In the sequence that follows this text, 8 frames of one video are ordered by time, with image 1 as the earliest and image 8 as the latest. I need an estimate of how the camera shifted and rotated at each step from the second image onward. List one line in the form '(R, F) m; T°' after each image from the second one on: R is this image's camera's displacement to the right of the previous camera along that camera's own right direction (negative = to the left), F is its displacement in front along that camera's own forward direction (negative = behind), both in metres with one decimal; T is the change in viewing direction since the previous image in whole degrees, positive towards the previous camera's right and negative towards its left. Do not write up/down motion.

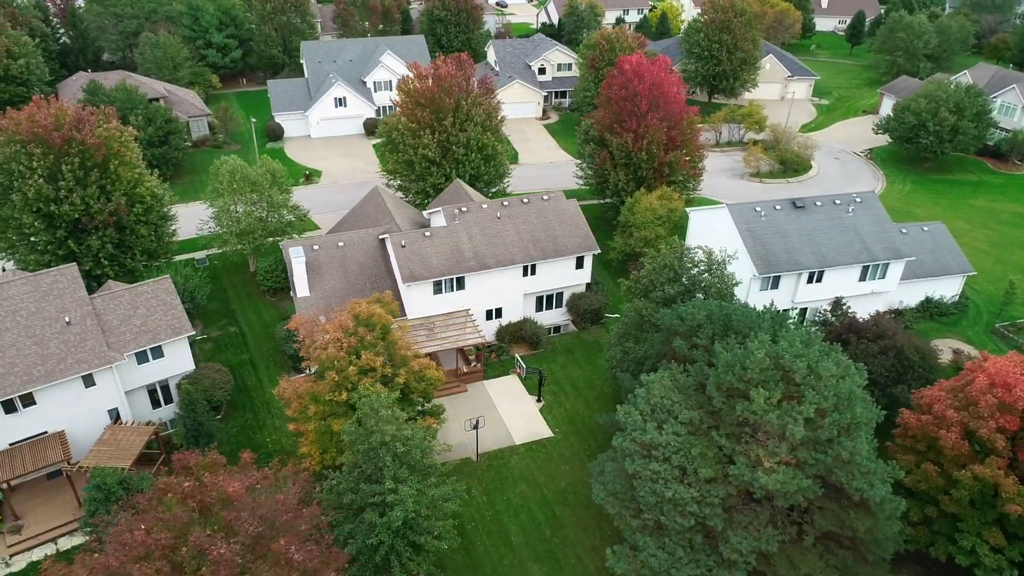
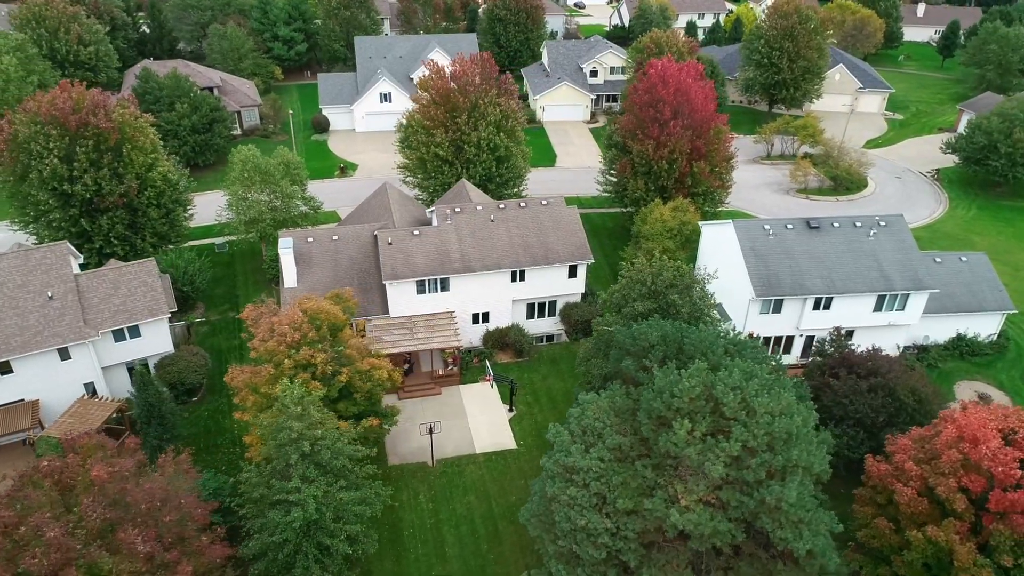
(+5.0, +1.1) m; -7°
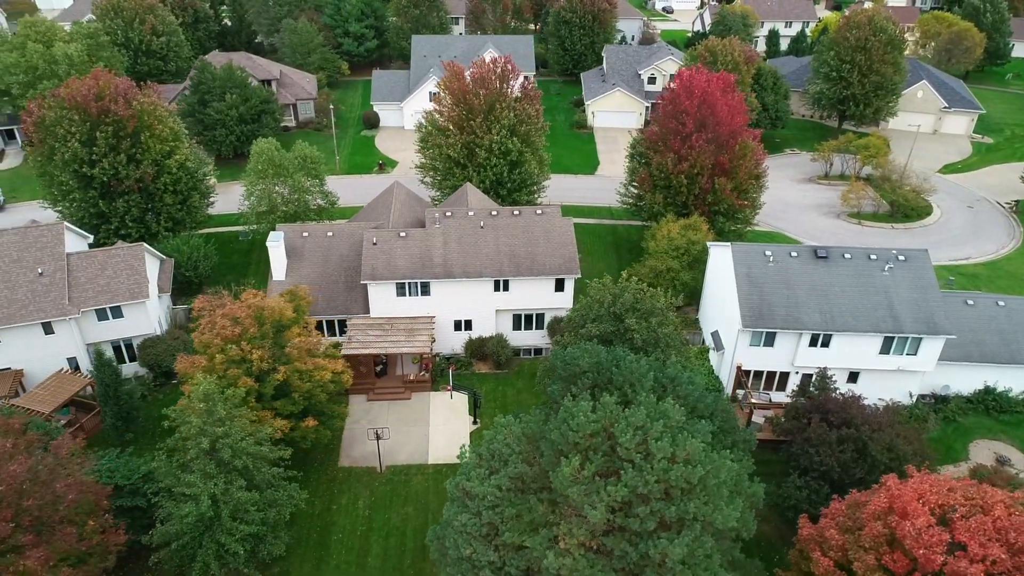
(+5.6, +1.3) m; -7°
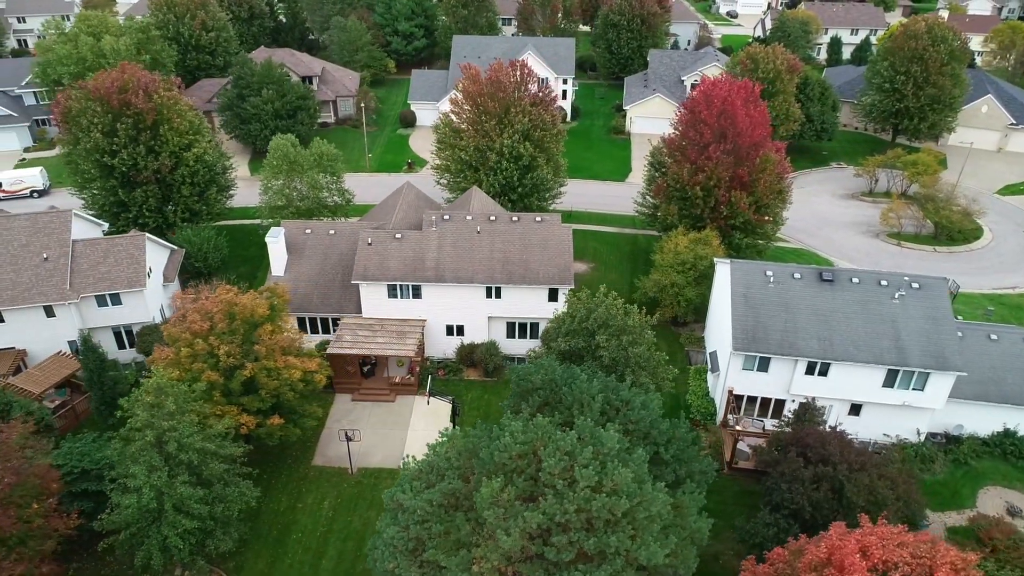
(+3.6, +0.8) m; -5°
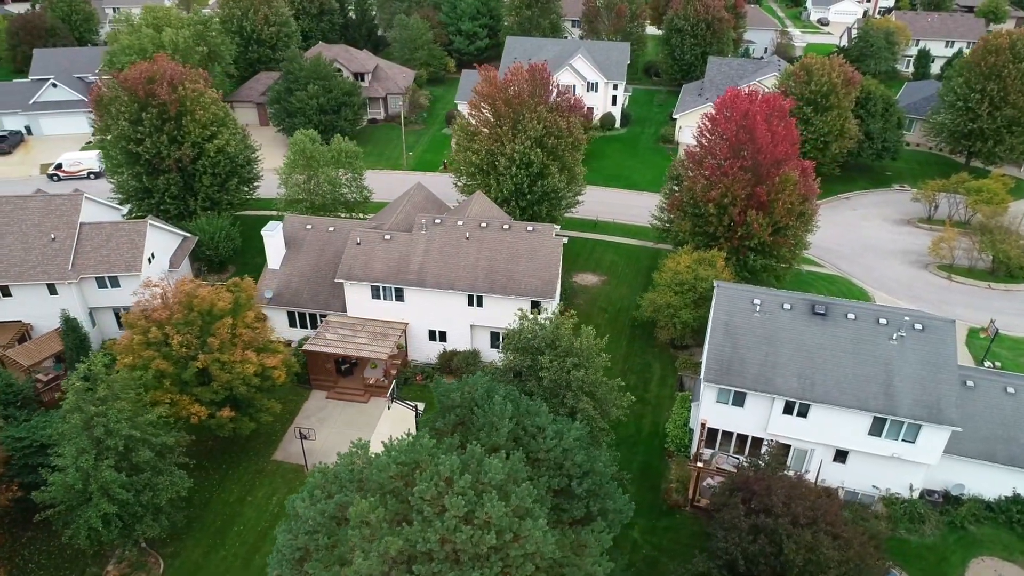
(+5.1, +1.2) m; -7°
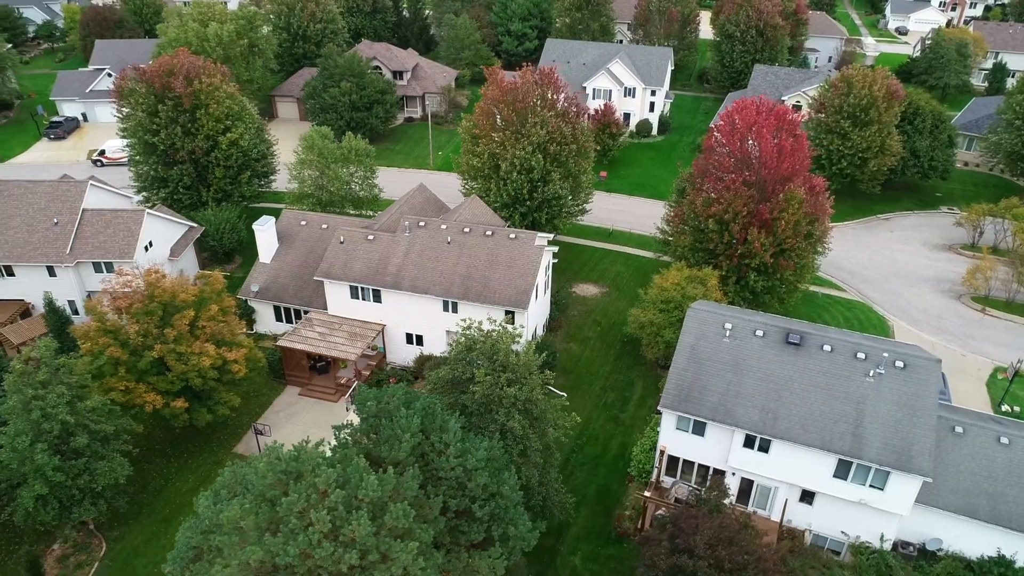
(+4.6, +1.0) m; -6°
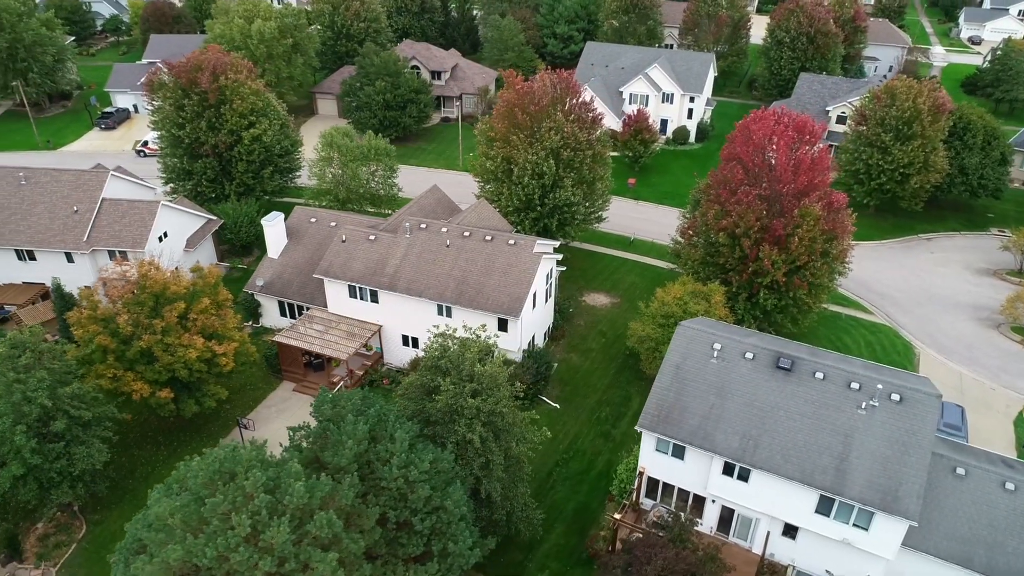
(+3.0, +0.7) m; -5°
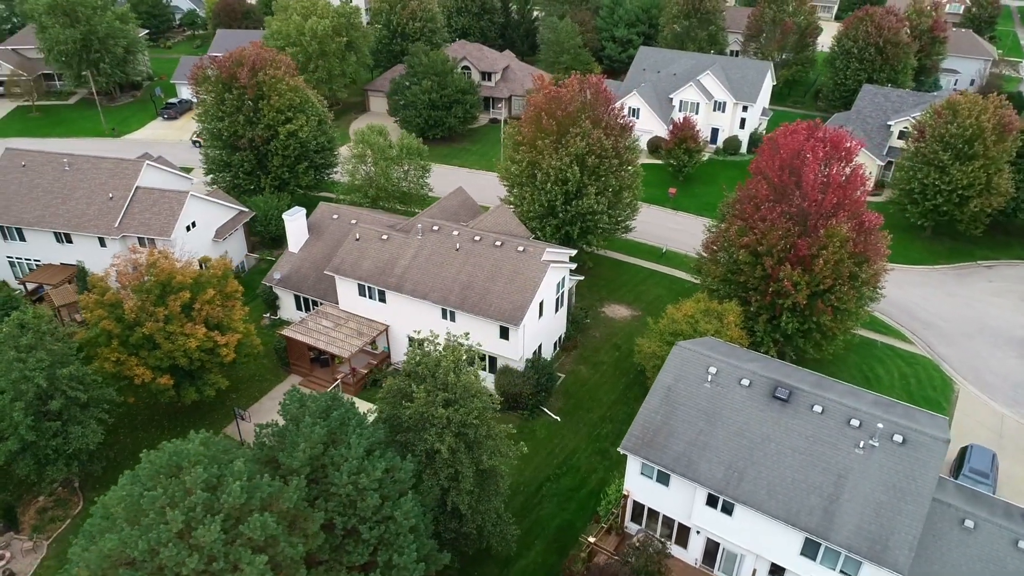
(+2.9, +0.7) m; -5°
